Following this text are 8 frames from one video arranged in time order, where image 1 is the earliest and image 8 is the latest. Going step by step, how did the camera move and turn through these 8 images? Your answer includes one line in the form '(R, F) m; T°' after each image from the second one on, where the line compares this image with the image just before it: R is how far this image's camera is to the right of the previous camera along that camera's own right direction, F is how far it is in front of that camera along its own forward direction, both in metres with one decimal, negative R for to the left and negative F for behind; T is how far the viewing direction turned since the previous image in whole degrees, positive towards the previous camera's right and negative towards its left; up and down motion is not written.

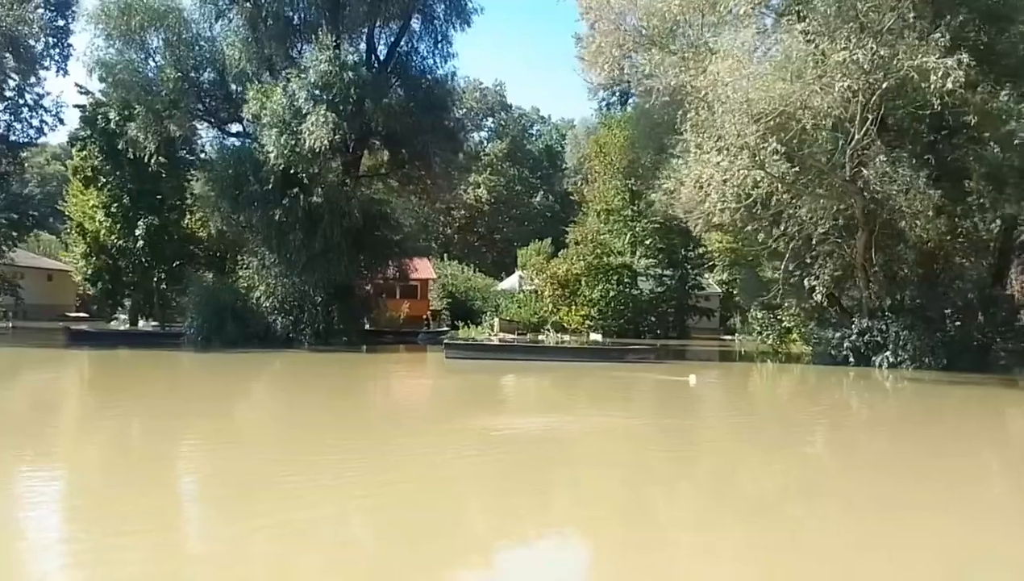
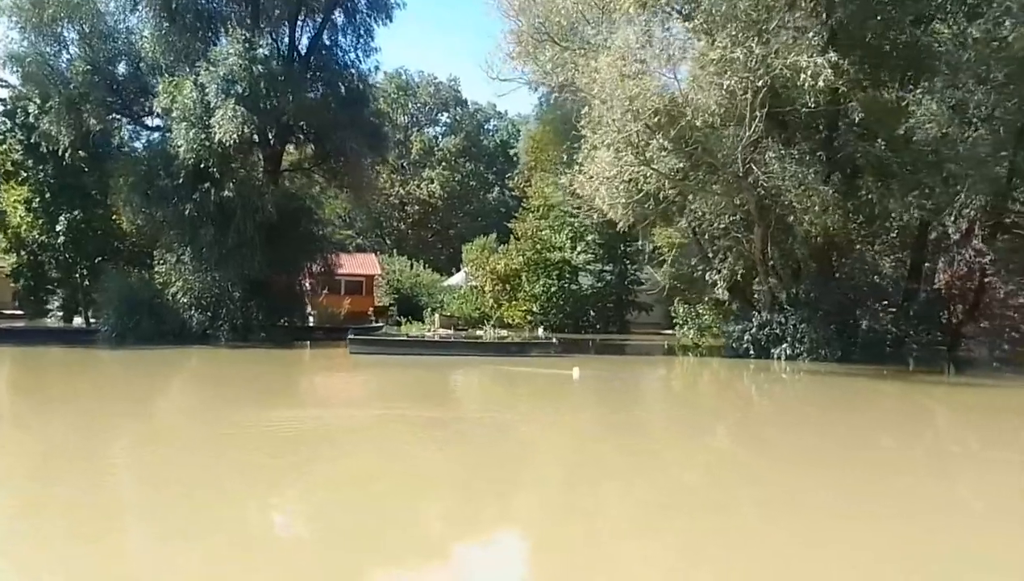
(+1.5, -0.1) m; +2°
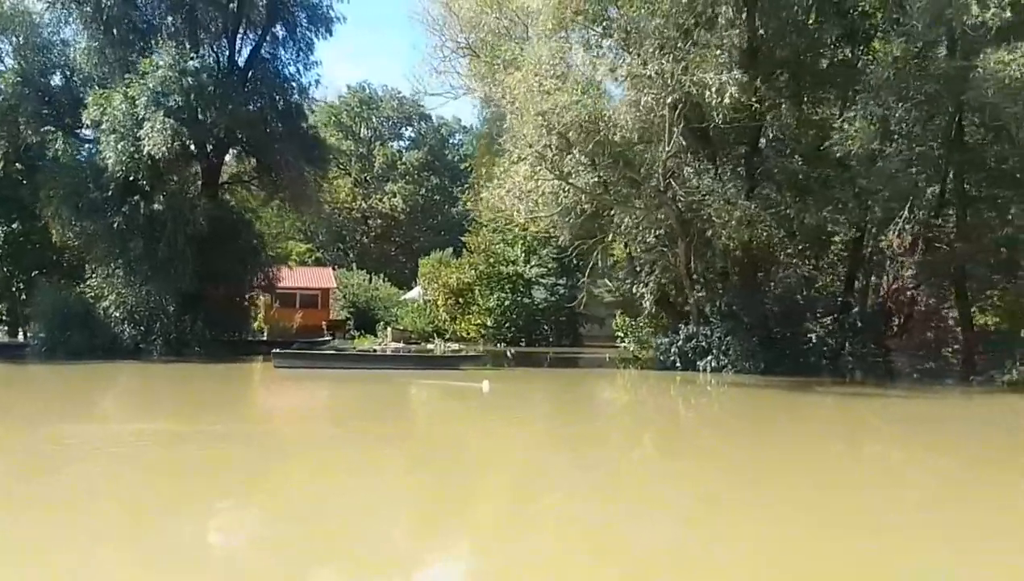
(+1.1, -0.1) m; +2°
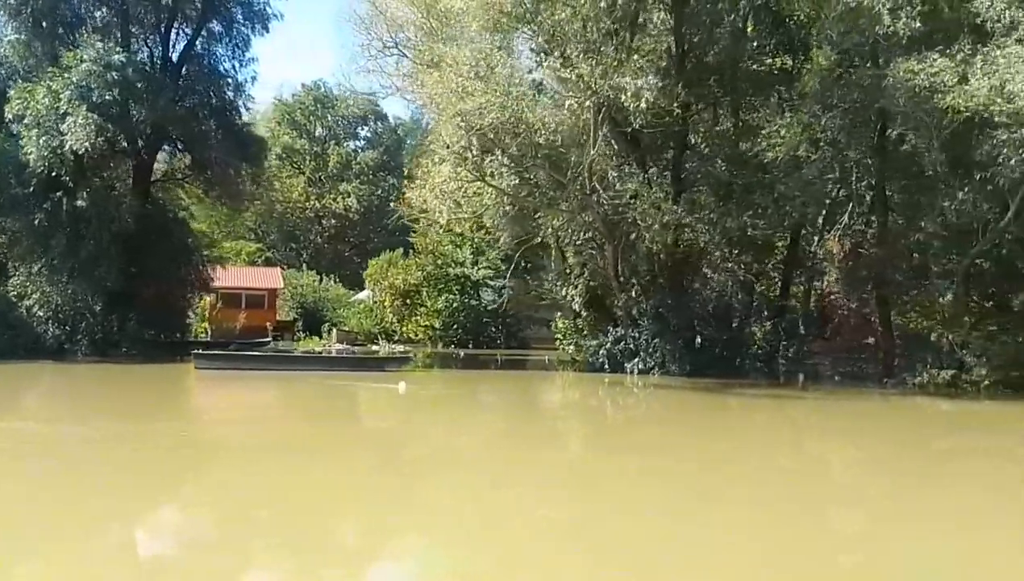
(+0.8, 0.0) m; +3°
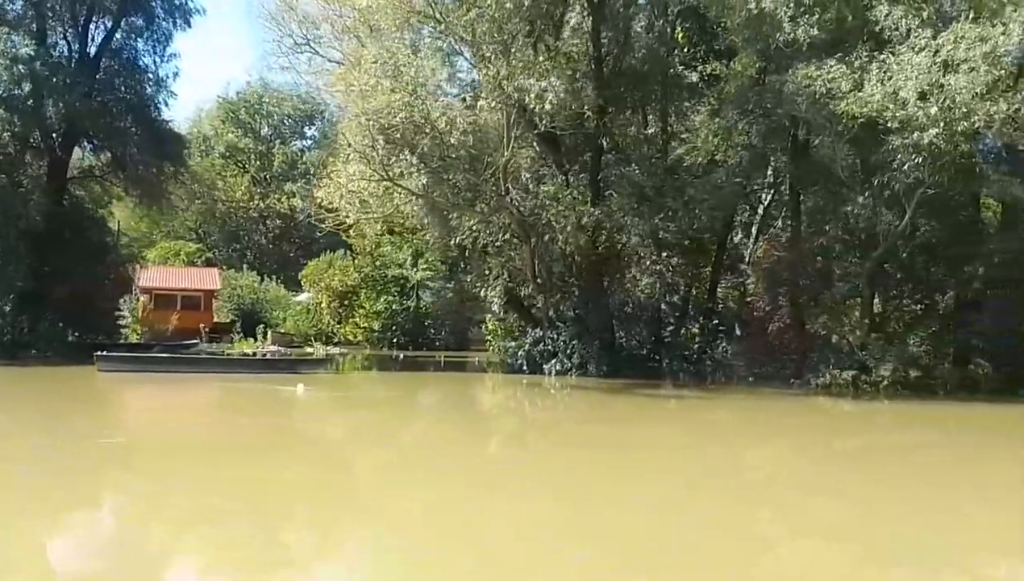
(+0.9, 0.0) m; +3°
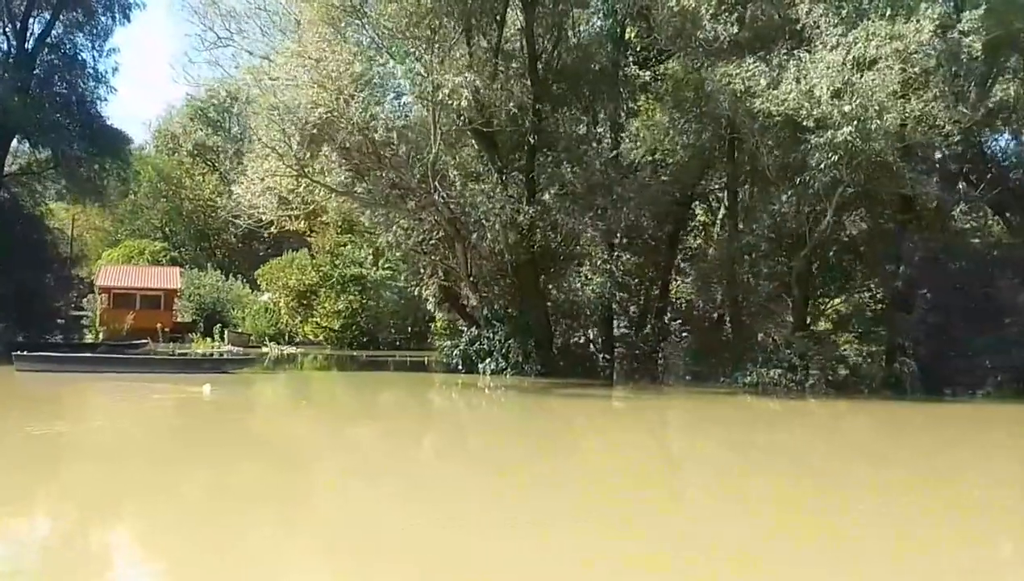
(+1.2, +0.2) m; +1°
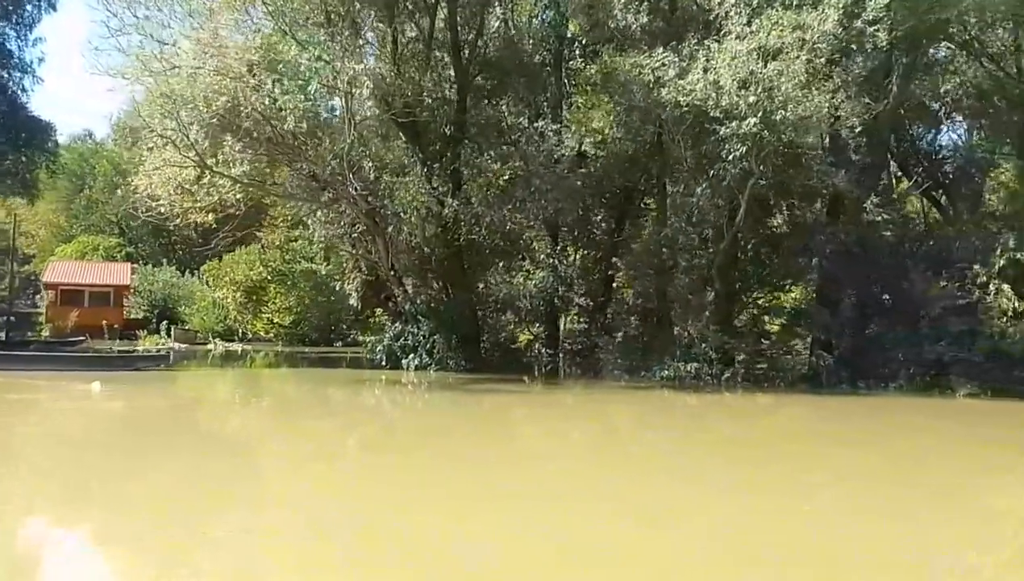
(+1.3, +0.3) m; +2°
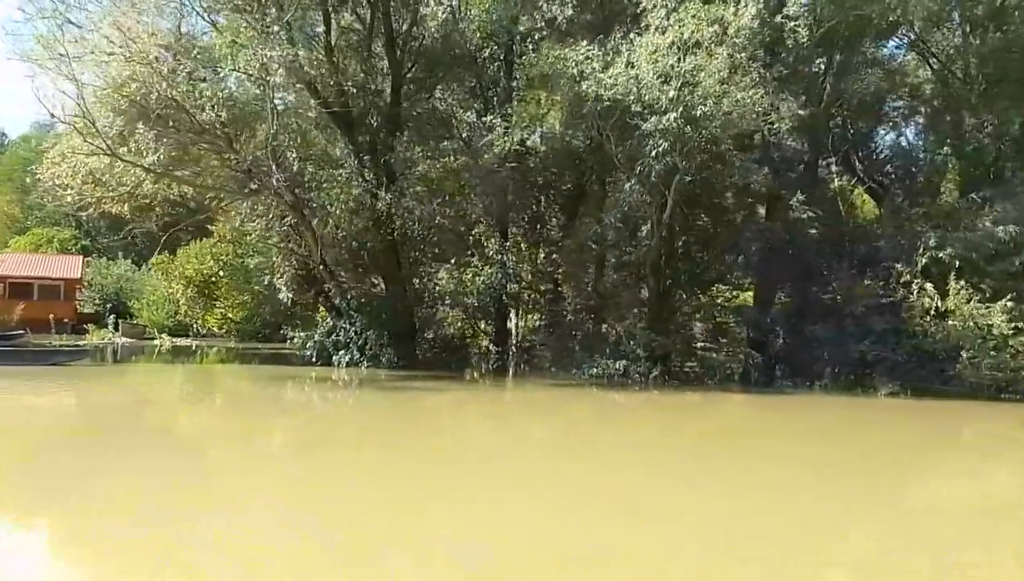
(+1.0, +0.3) m; +2°
